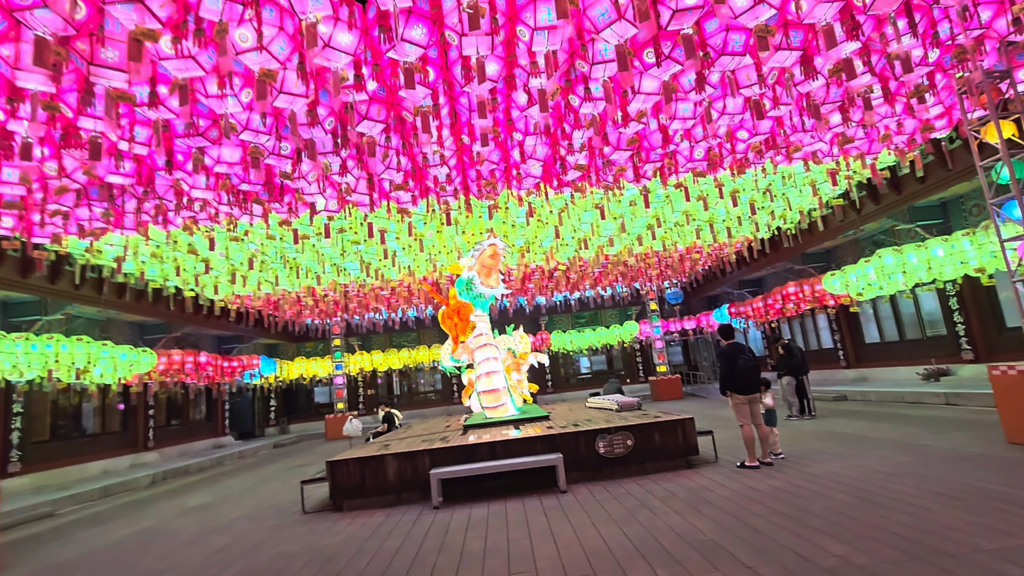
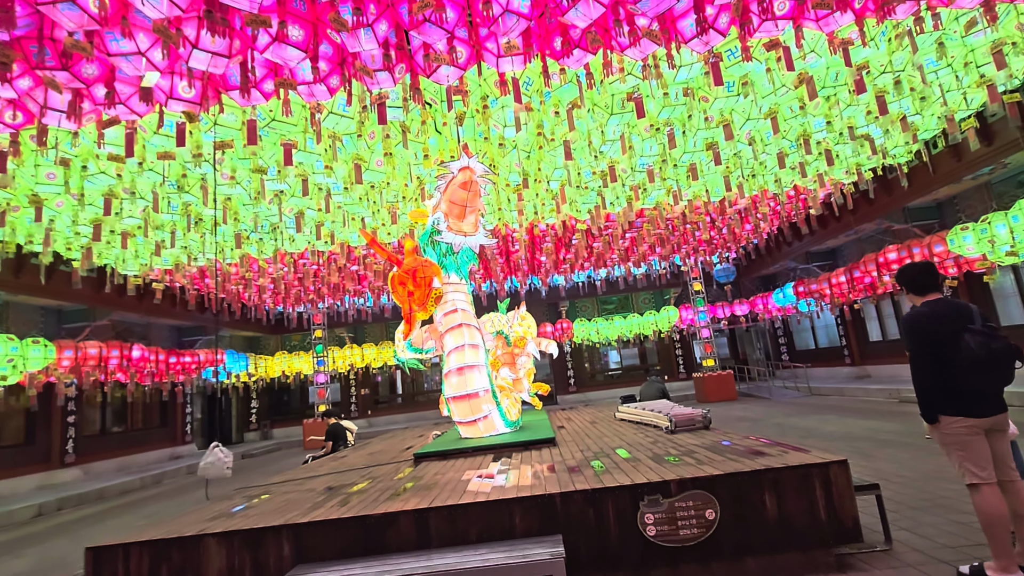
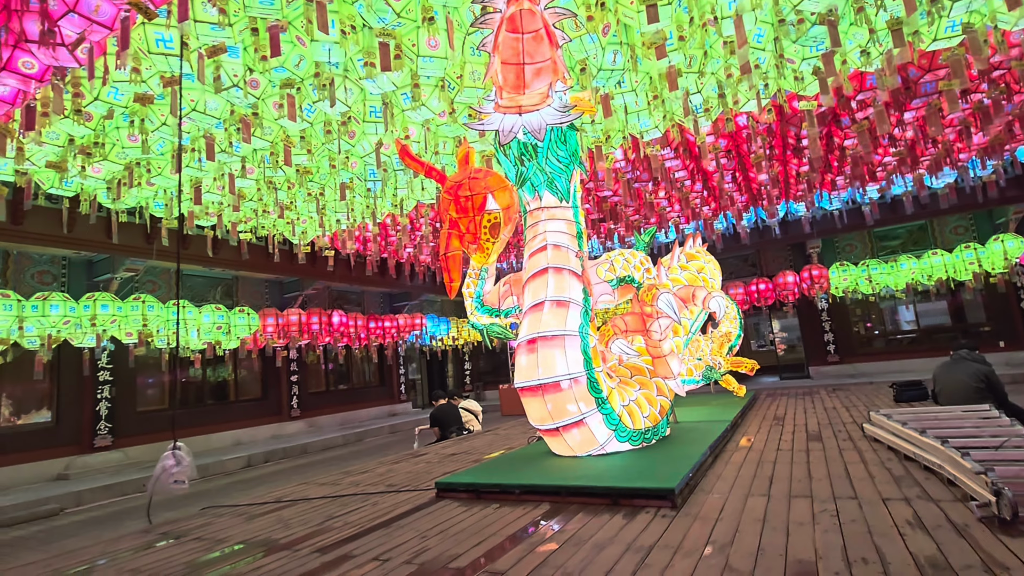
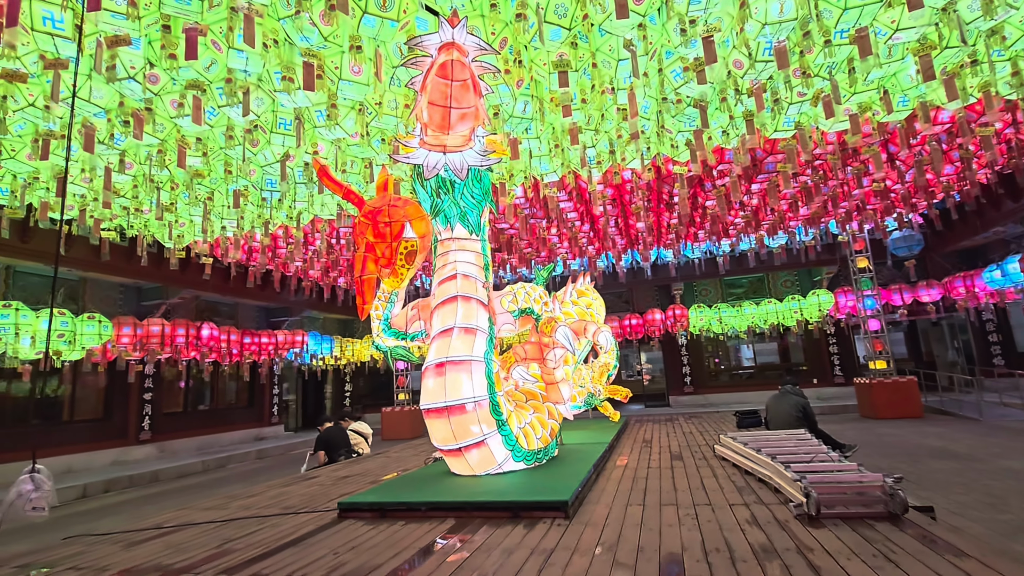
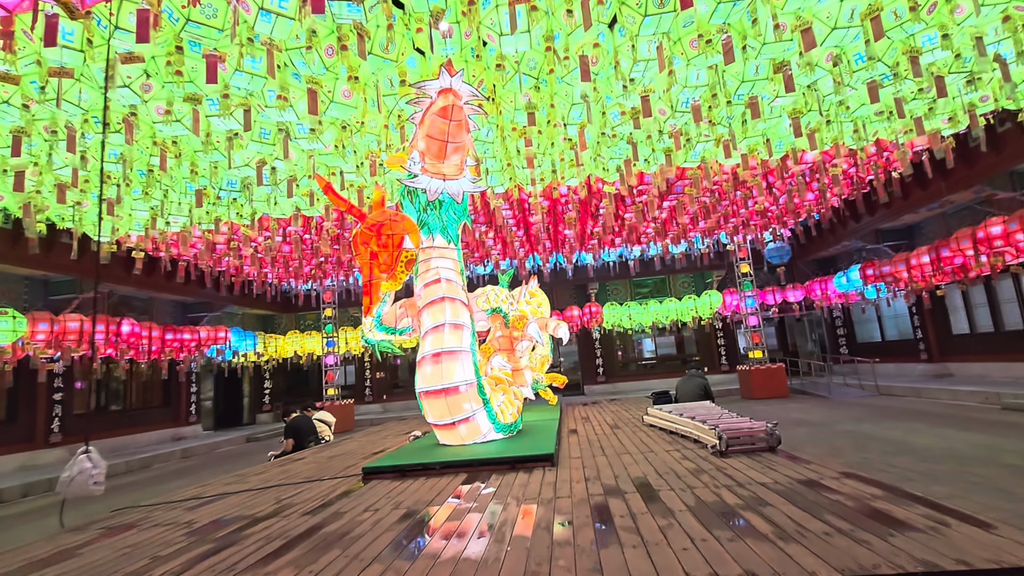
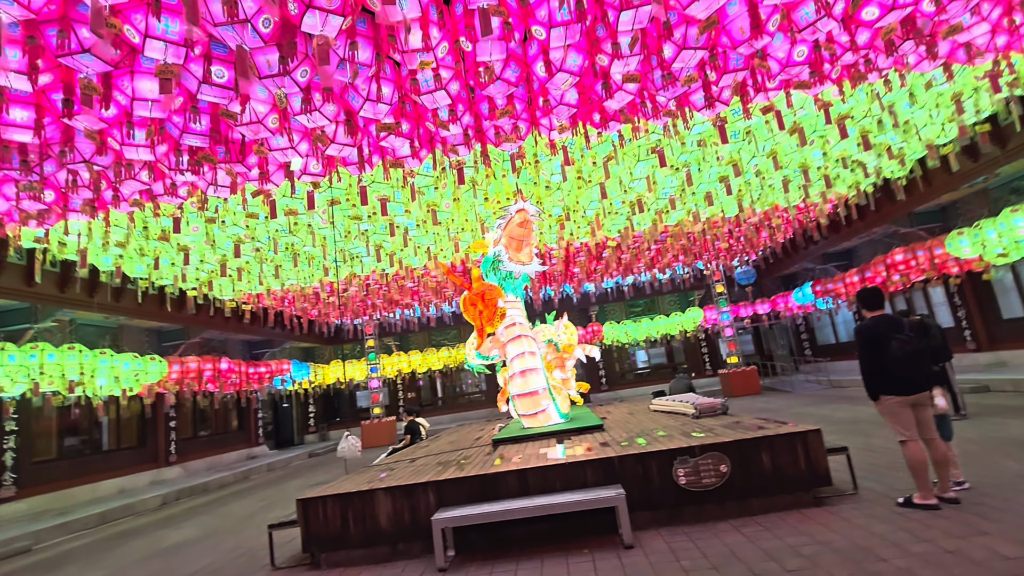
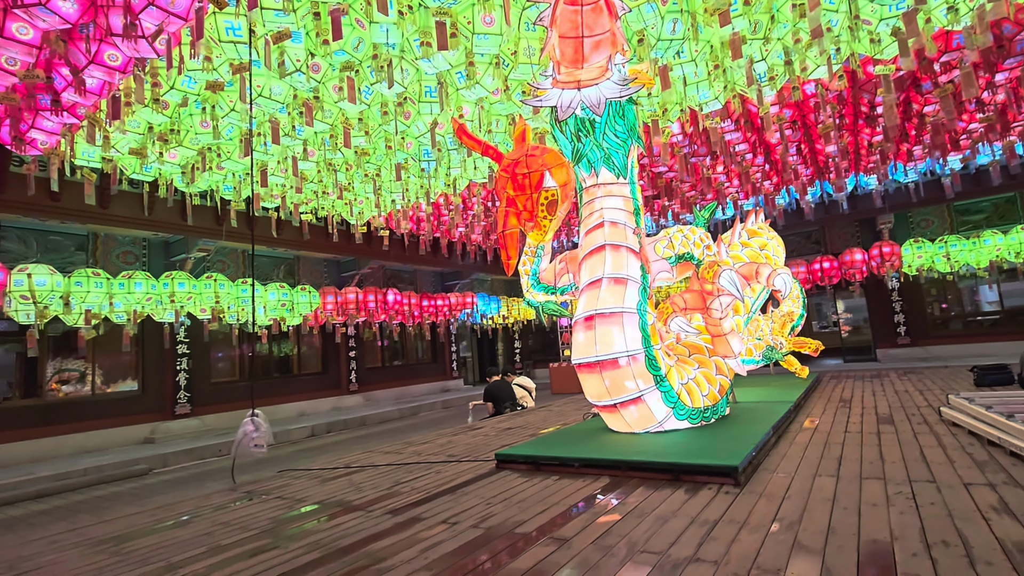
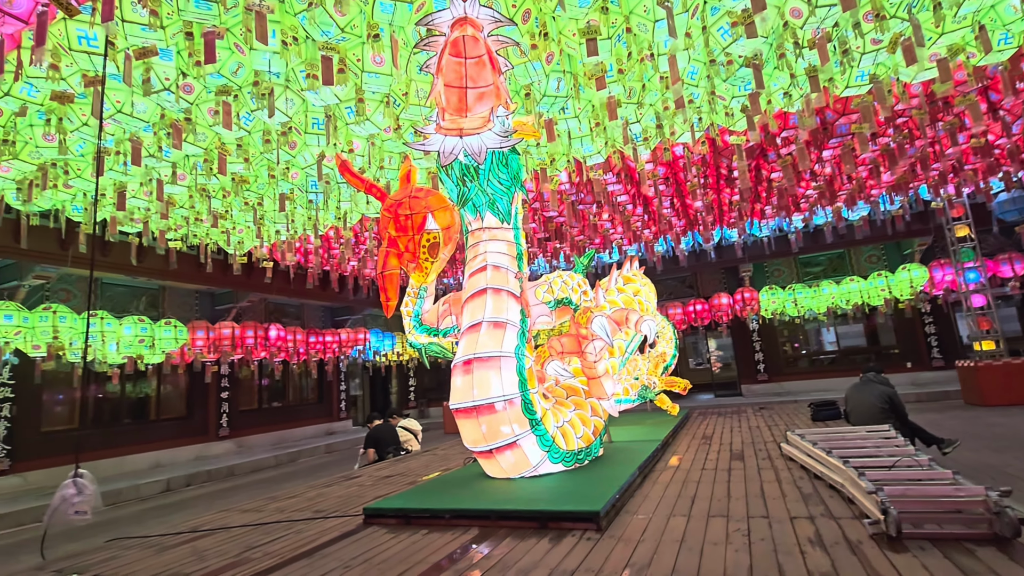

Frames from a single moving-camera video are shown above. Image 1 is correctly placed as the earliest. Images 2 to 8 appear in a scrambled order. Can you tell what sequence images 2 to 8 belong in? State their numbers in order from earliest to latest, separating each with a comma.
6, 2, 5, 4, 8, 3, 7
